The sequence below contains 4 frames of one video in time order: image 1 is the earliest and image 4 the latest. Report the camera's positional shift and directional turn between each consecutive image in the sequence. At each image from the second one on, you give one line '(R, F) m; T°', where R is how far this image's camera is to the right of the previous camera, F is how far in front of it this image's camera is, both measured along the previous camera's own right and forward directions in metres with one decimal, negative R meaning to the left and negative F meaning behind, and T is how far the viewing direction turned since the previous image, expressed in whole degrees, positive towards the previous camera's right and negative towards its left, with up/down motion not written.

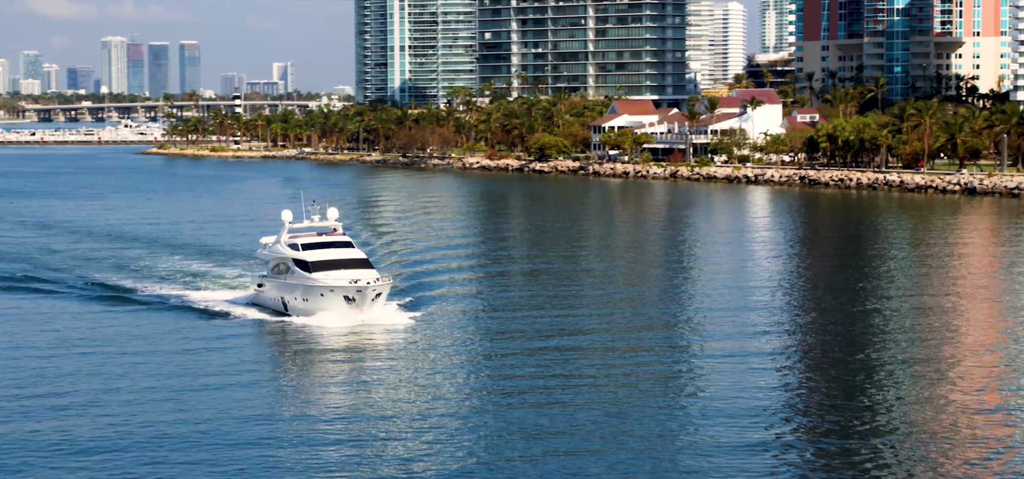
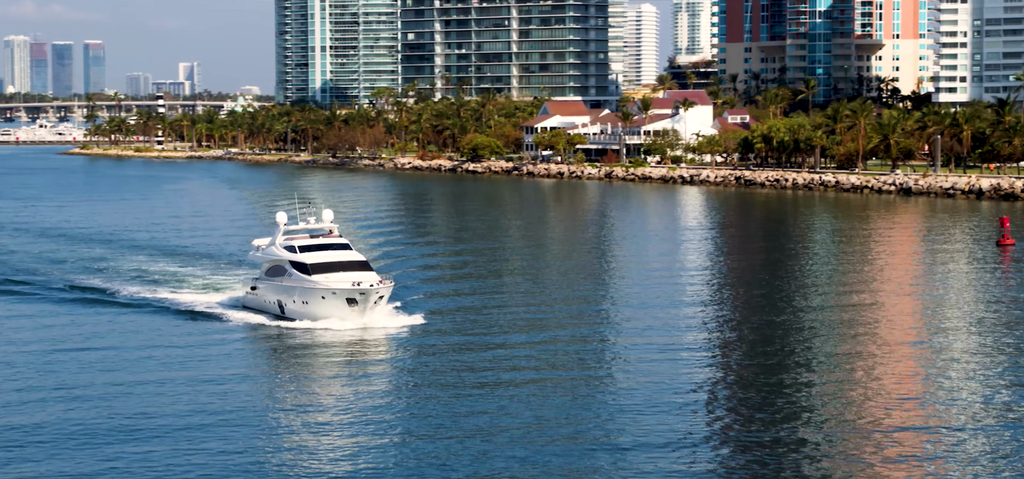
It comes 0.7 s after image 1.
(-1.5, +0.4) m; +3°
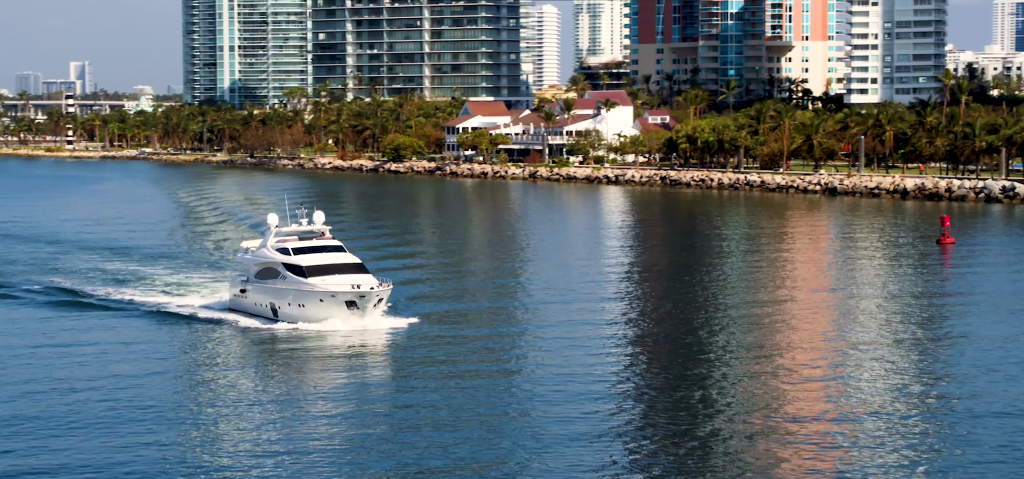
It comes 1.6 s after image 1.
(-1.6, +0.1) m; +3°
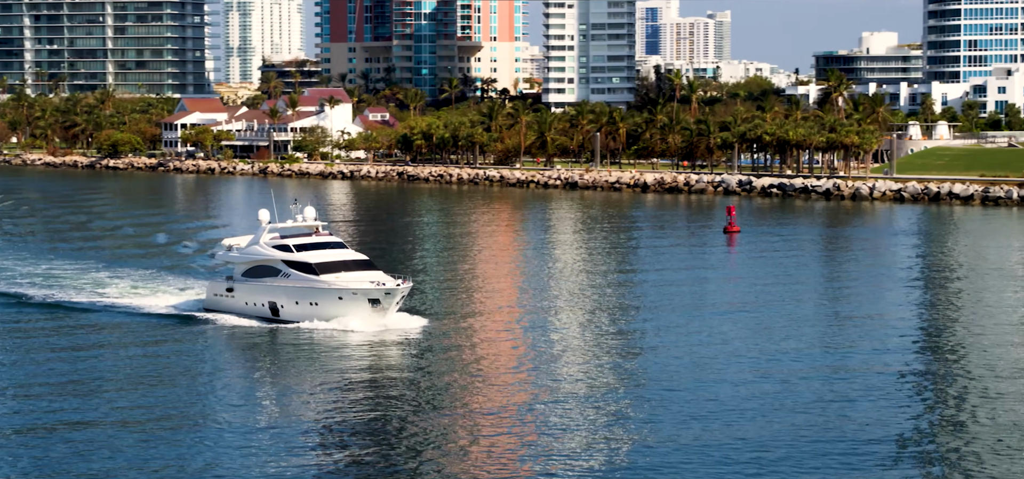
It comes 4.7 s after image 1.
(-5.9, -0.7) m; +12°
